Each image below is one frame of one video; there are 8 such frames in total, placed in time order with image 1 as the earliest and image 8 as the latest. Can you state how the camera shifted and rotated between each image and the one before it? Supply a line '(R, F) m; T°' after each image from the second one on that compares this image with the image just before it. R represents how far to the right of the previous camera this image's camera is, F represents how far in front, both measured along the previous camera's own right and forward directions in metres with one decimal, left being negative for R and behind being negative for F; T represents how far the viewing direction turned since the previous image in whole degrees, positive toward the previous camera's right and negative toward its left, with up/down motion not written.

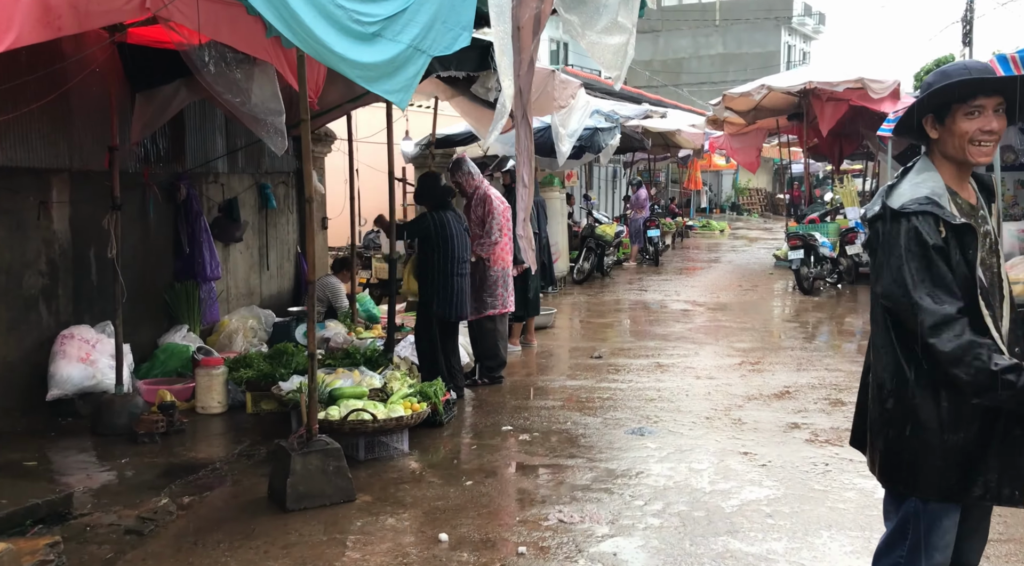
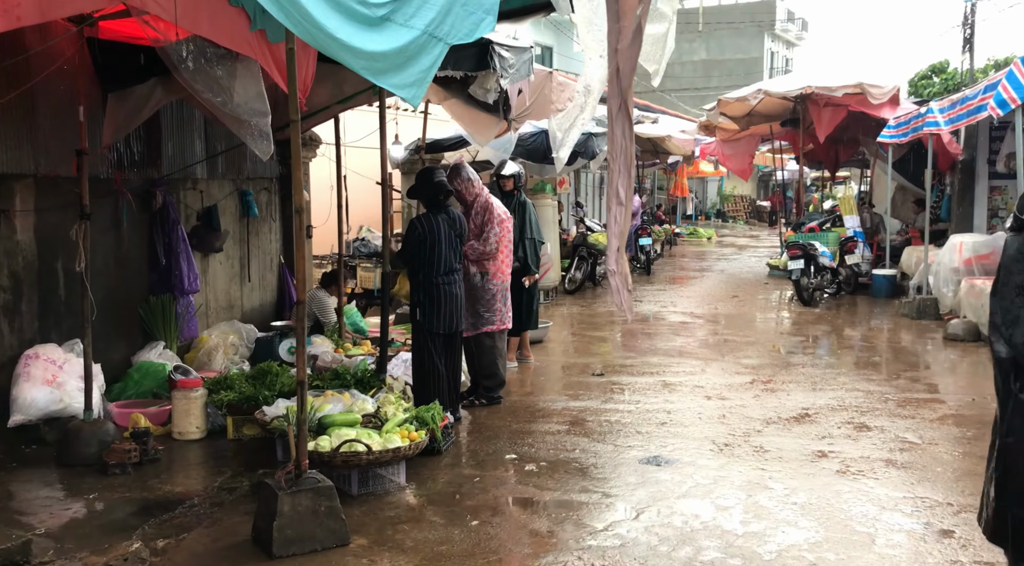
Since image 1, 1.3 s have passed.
(-0.1, +0.5) m; +1°
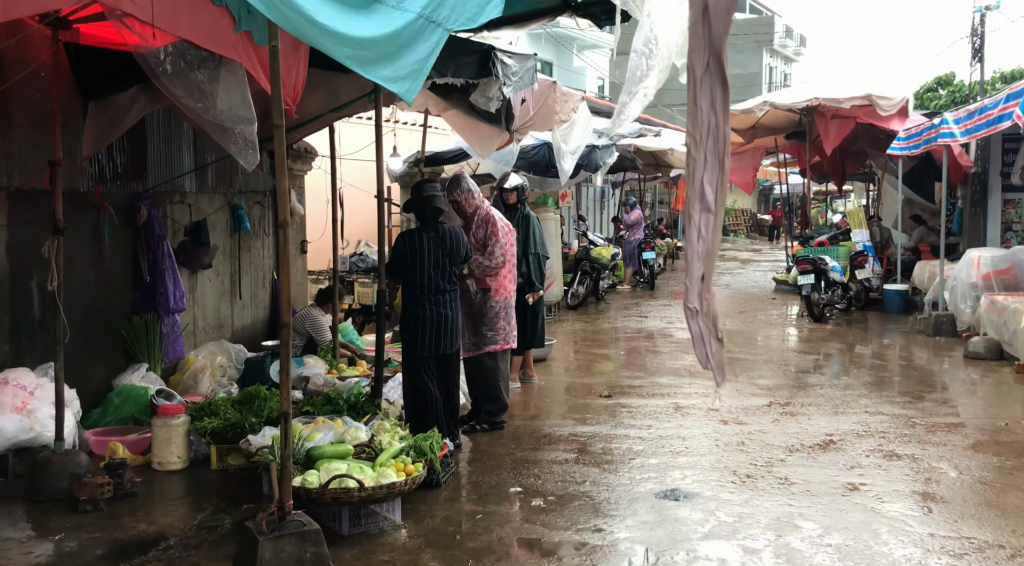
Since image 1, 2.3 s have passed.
(0.0, +0.4) m; 0°
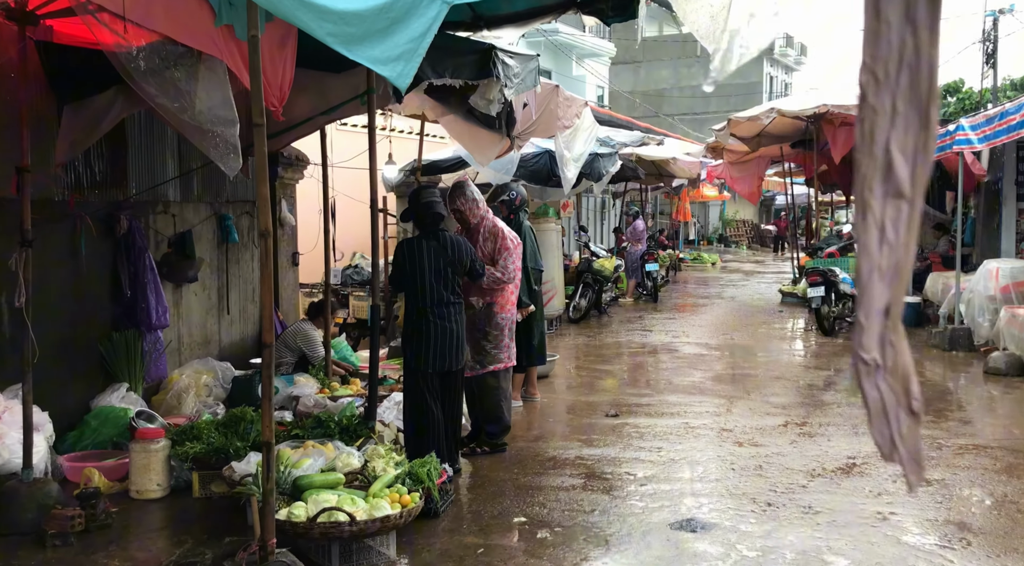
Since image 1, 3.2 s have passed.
(0.0, +0.4) m; 0°
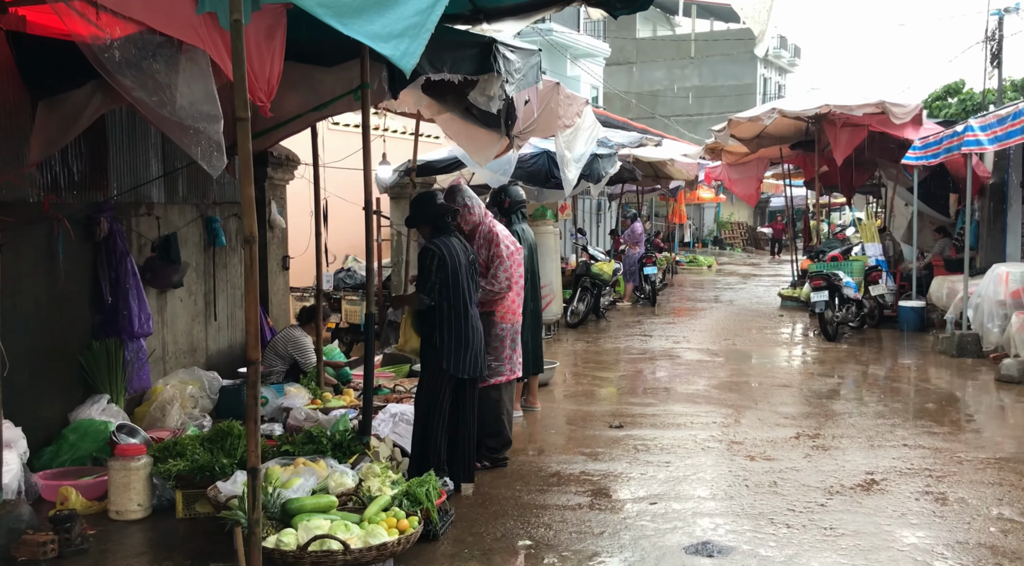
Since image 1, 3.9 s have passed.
(0.0, +0.3) m; 0°
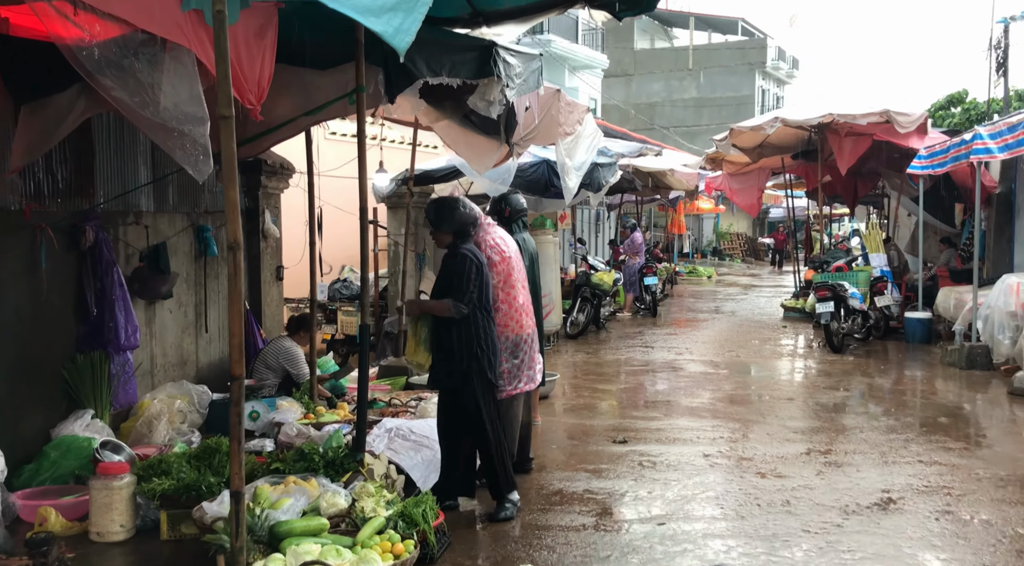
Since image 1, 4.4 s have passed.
(0.0, +0.2) m; 0°
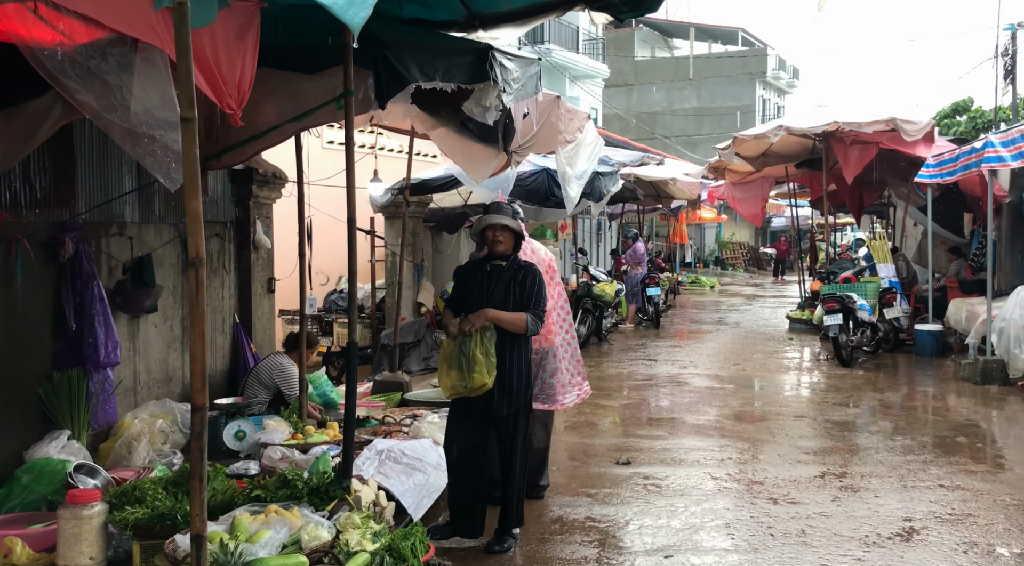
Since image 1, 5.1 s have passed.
(0.0, +0.3) m; 0°
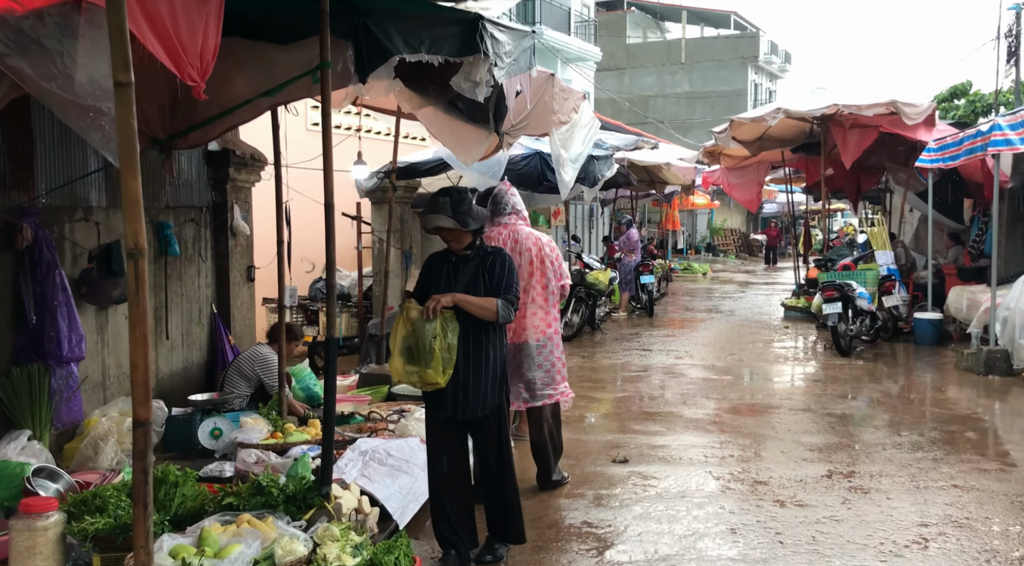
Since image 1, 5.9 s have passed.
(0.0, +0.4) m; 0°
